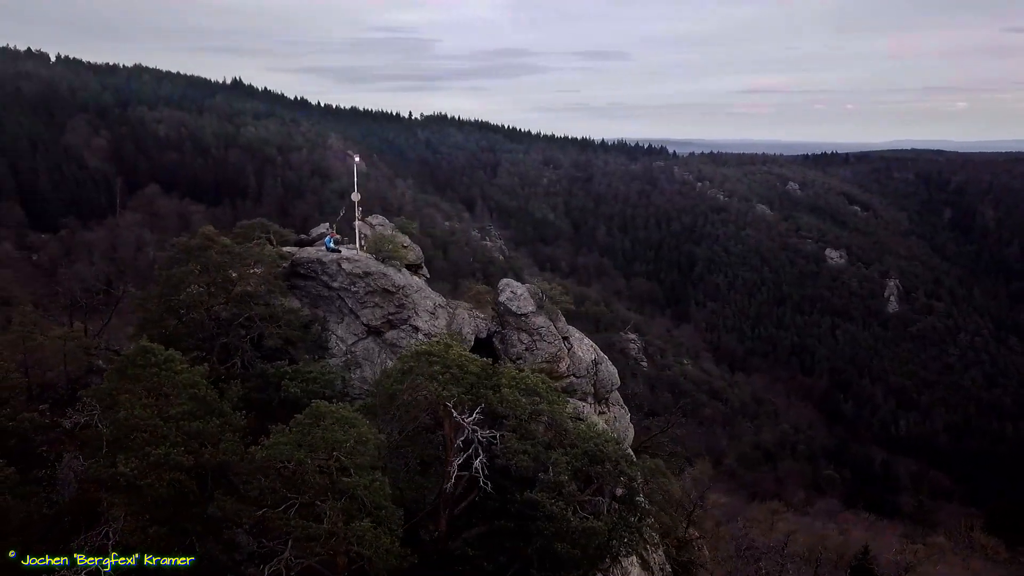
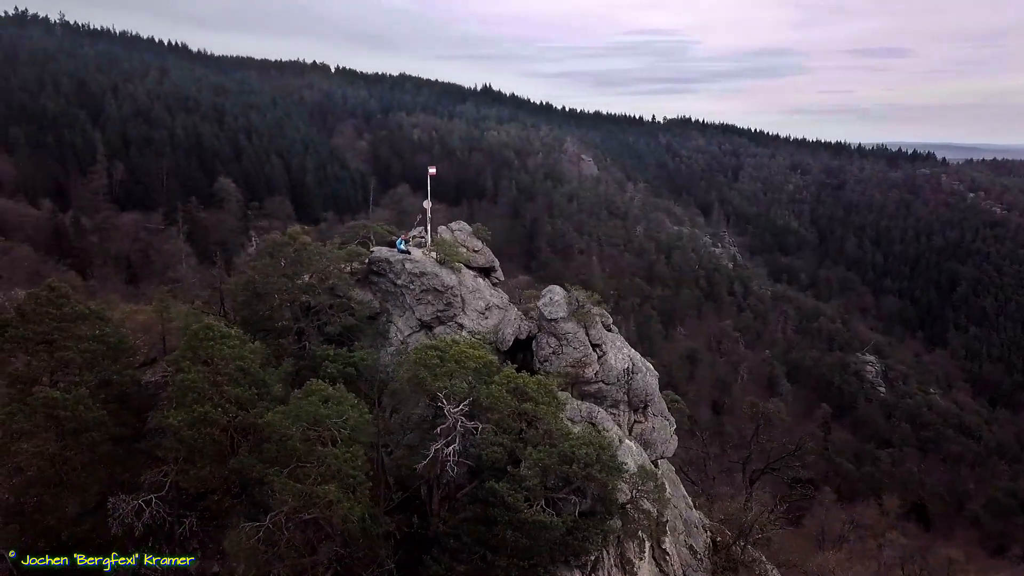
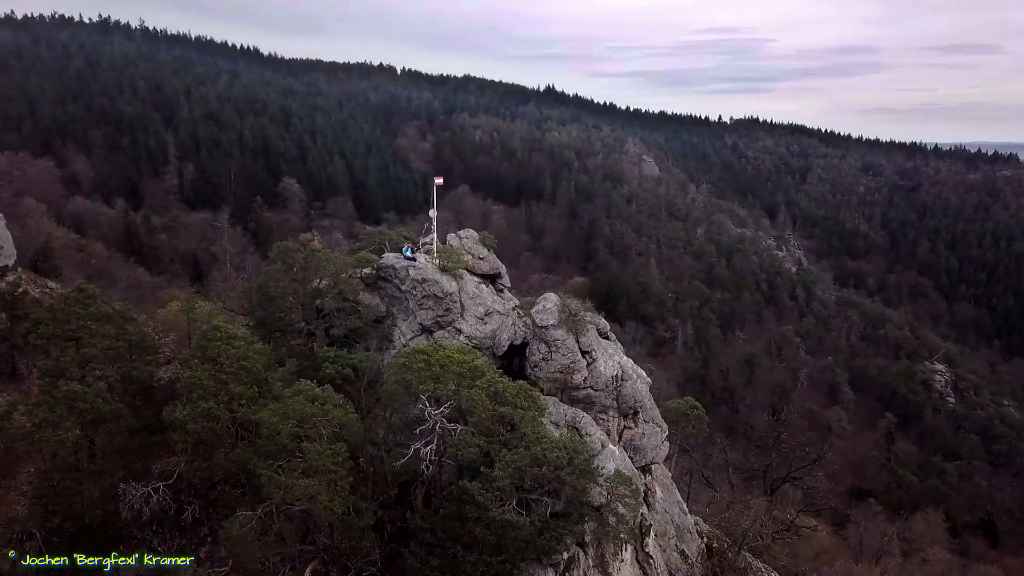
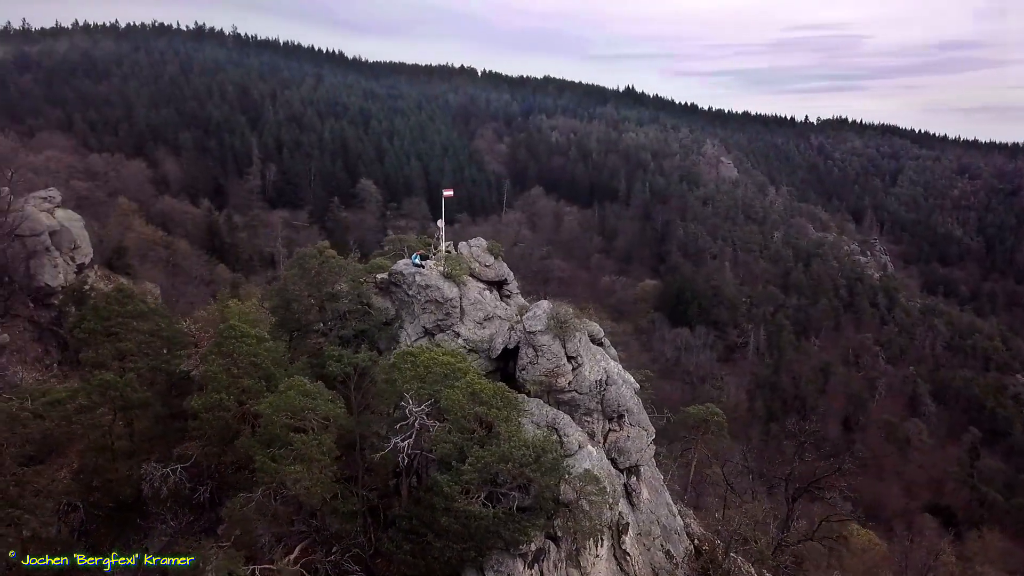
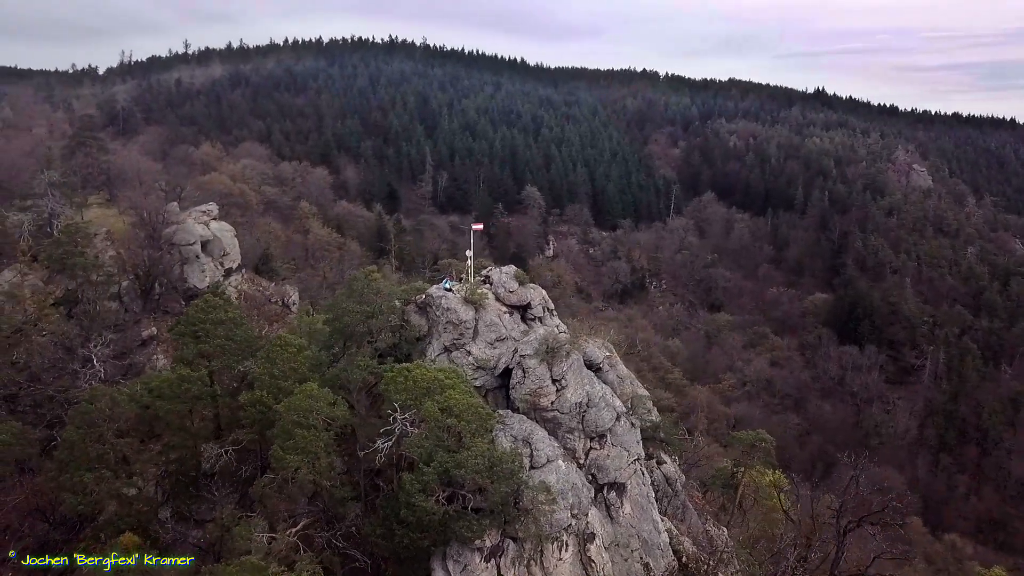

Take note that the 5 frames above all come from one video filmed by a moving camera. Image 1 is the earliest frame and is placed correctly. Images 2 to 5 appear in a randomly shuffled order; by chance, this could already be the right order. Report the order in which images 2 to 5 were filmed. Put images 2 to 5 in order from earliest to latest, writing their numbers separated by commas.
2, 3, 4, 5
